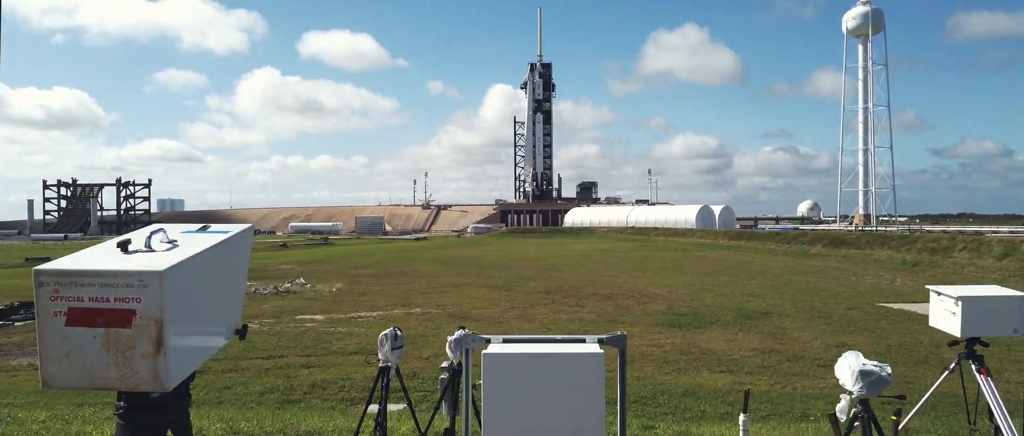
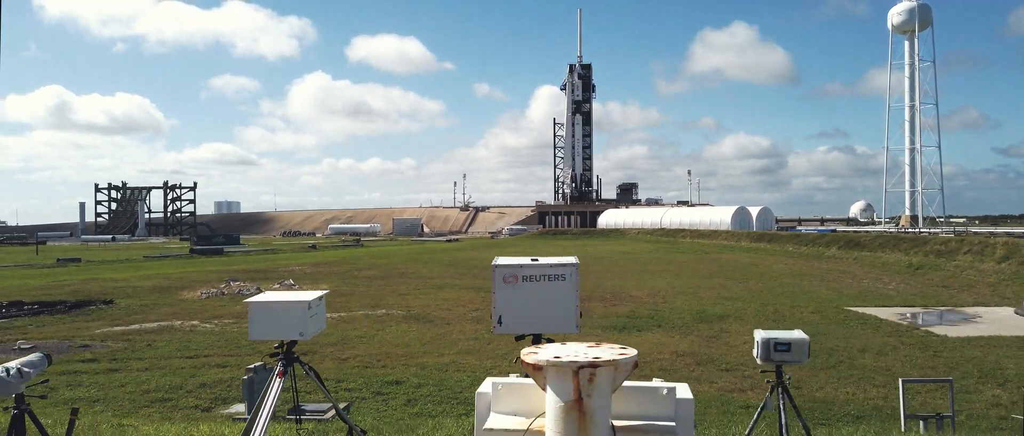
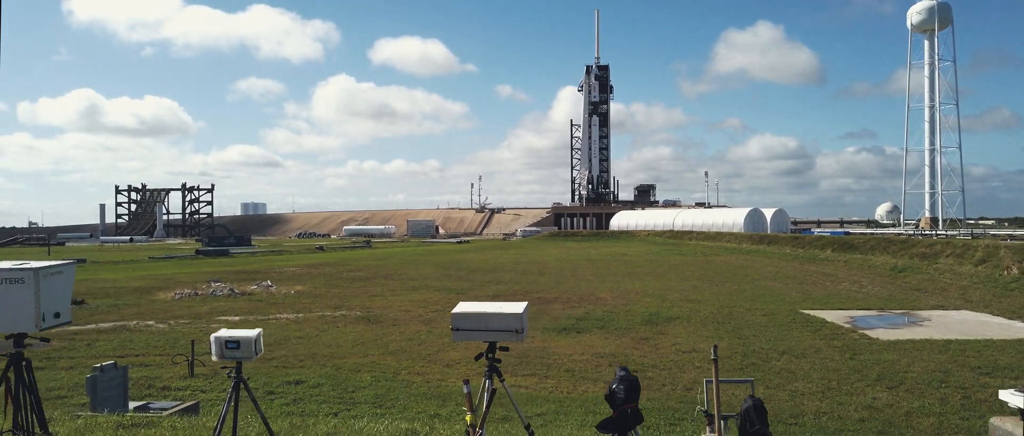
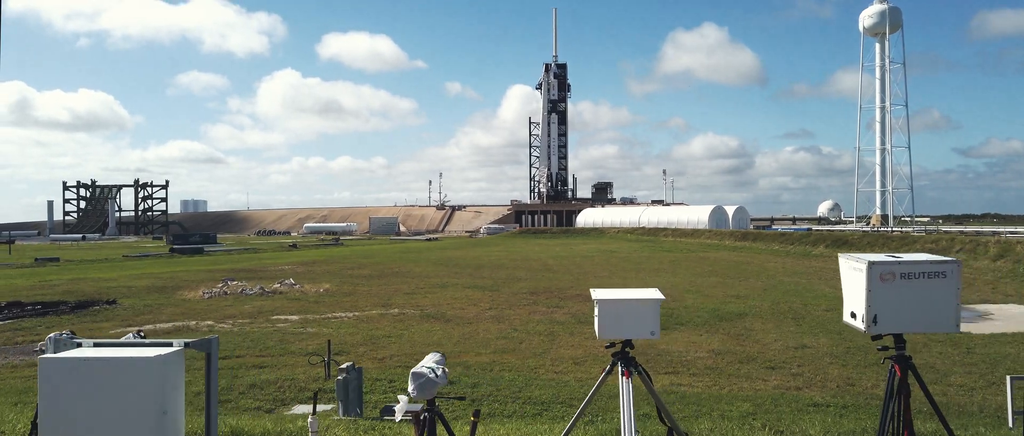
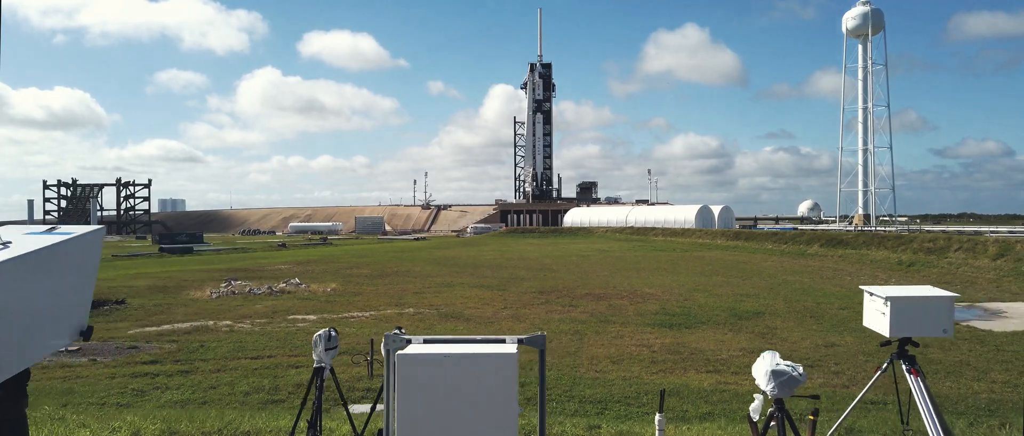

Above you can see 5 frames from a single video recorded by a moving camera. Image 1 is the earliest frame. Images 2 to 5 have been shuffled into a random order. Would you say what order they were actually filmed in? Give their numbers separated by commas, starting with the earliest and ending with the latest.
5, 4, 2, 3
